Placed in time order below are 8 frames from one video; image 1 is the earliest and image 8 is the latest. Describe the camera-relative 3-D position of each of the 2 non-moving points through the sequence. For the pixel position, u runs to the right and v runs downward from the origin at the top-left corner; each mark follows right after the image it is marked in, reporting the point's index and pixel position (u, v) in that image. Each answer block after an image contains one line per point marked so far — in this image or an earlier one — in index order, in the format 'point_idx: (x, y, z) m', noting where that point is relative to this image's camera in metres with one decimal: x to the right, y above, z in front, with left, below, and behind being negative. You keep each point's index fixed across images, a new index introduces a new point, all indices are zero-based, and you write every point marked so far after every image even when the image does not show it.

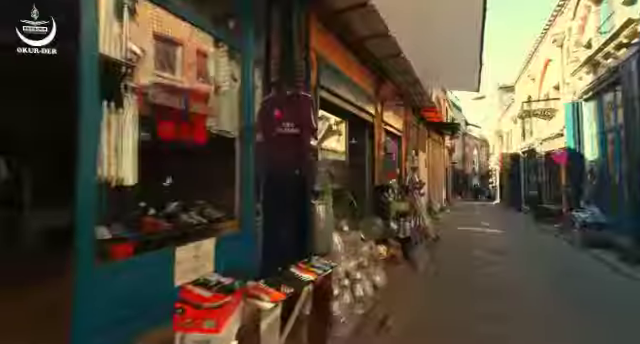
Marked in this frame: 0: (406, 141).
0: (+3.1, +1.2, +12.8) m
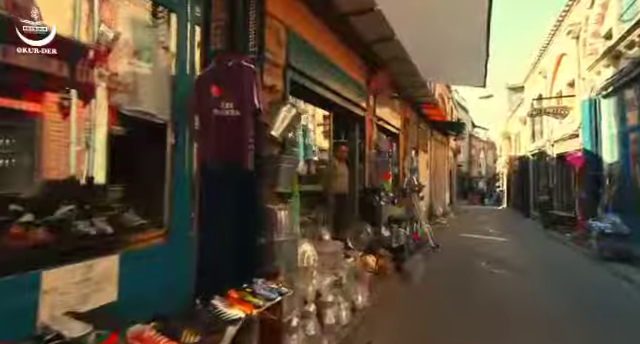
0: (+2.8, +1.1, +11.8) m
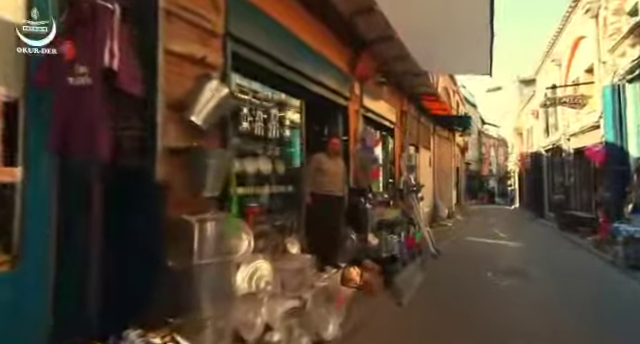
0: (+2.5, +1.2, +10.7) m
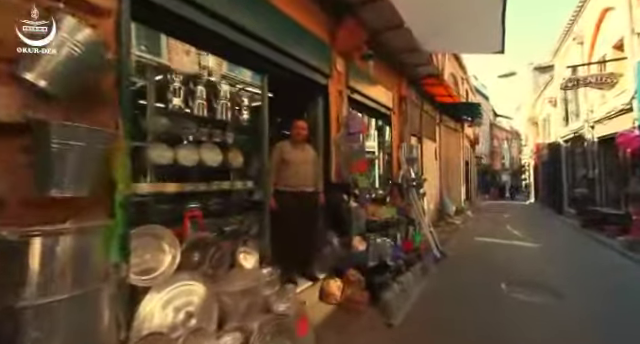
0: (+2.2, +1.4, +9.5) m
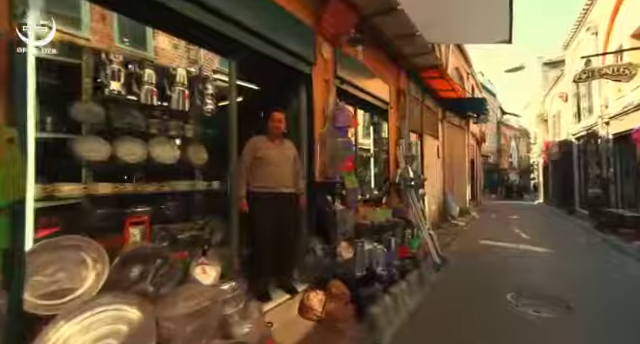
0: (+2.0, +1.4, +8.9) m
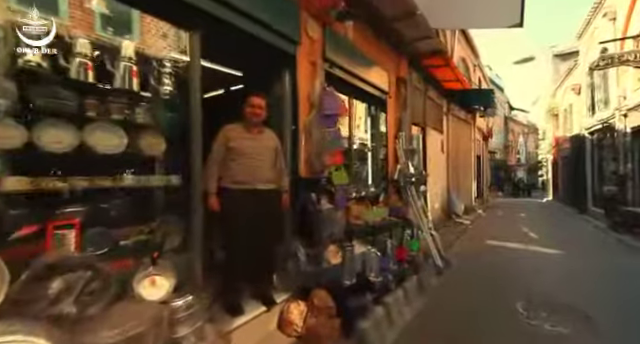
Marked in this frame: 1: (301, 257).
0: (+1.9, +1.5, +8.3) m
1: (-0.2, -1.0, +4.2) m
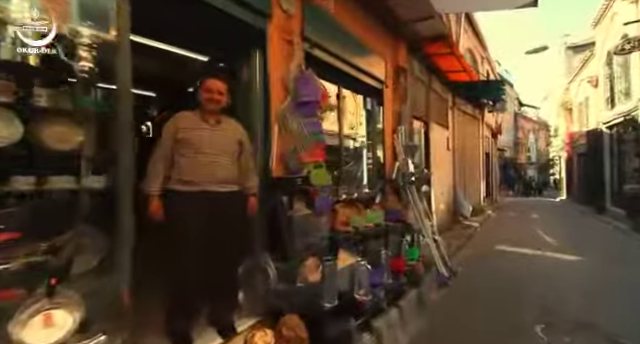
0: (+1.7, +1.6, +7.5) m
1: (-0.5, -1.0, +3.5) m
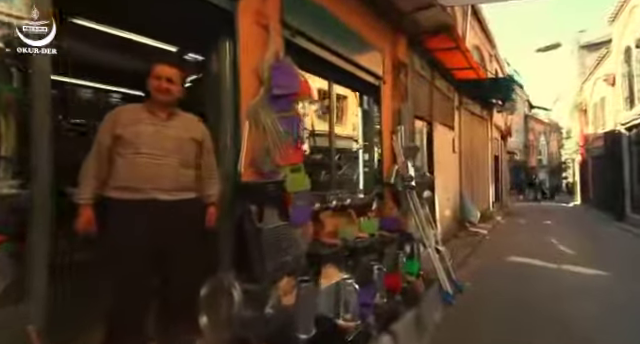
0: (+1.6, +1.5, +6.9) m
1: (-0.7, -1.0, +2.9) m
